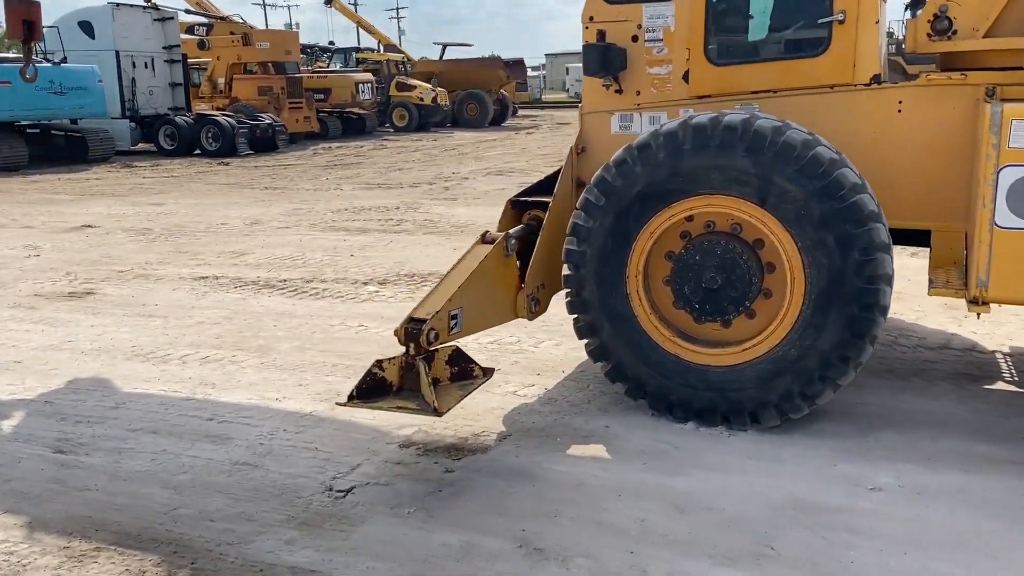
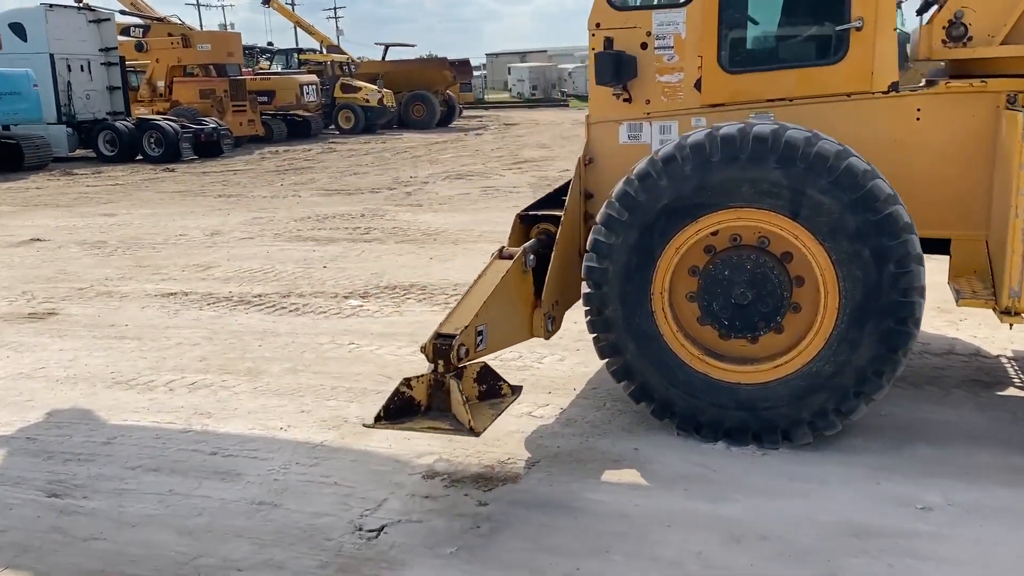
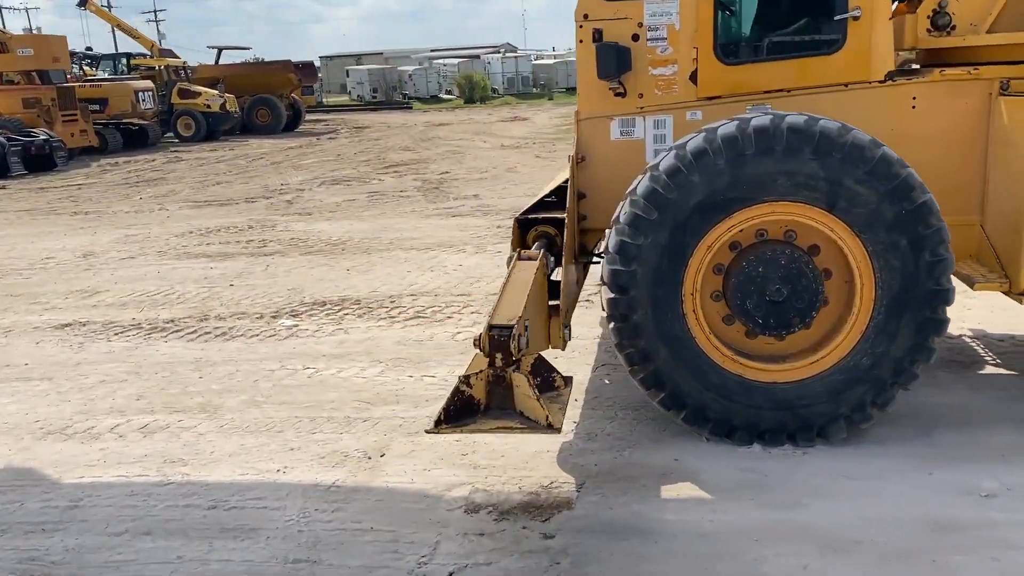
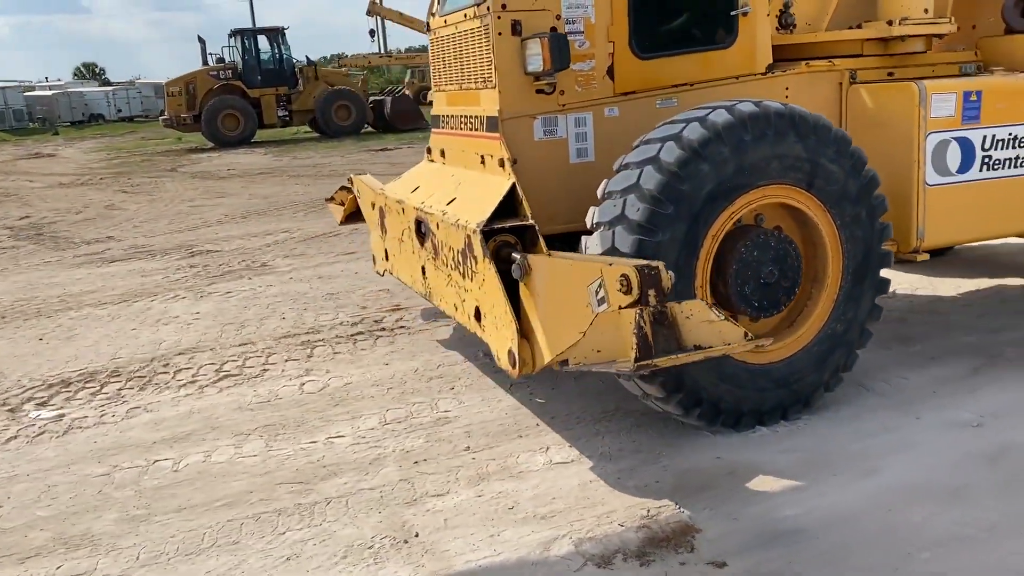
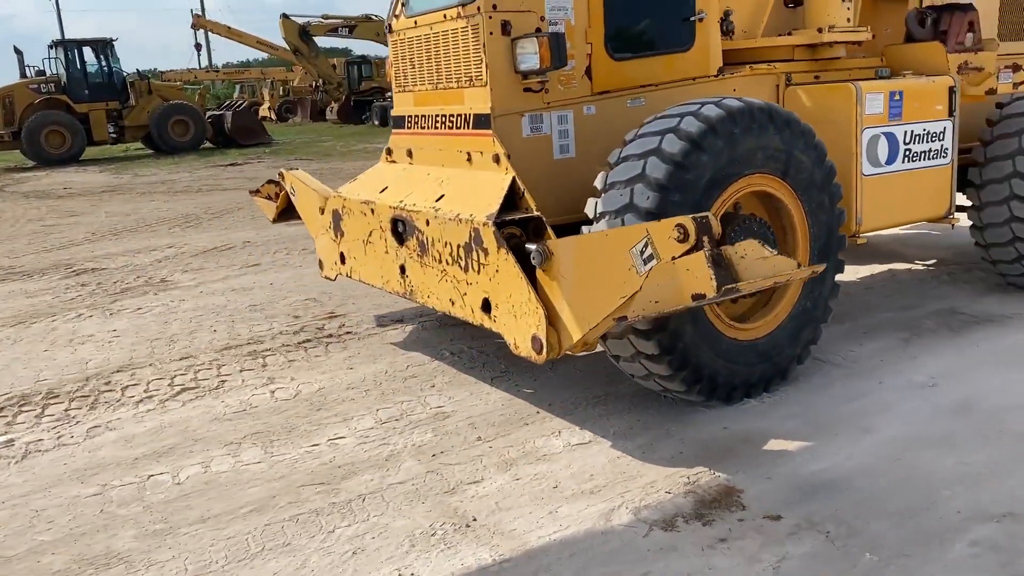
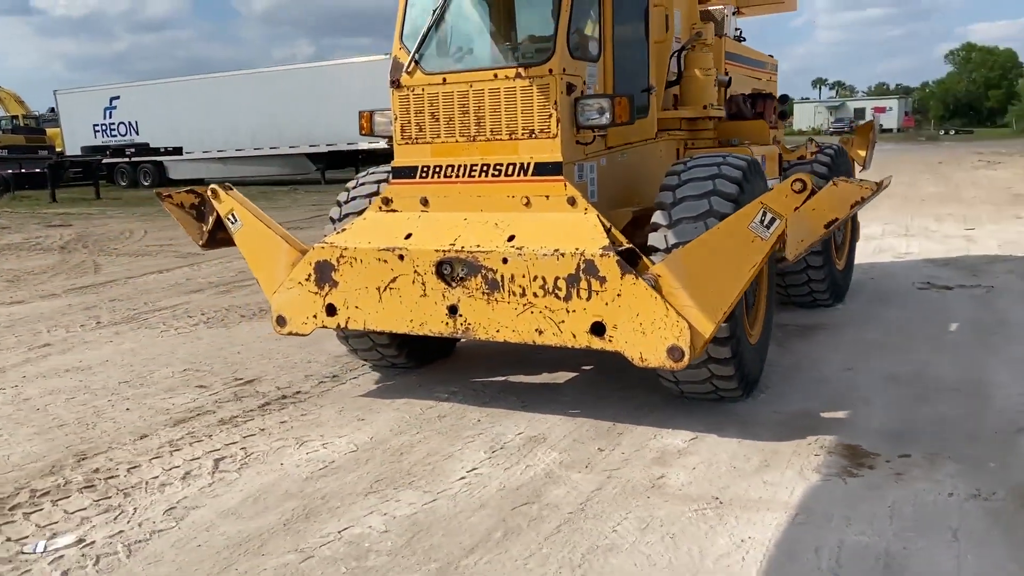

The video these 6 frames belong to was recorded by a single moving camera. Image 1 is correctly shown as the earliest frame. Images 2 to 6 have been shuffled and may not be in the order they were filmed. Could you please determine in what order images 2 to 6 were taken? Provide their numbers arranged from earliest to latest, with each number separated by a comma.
2, 3, 4, 5, 6
